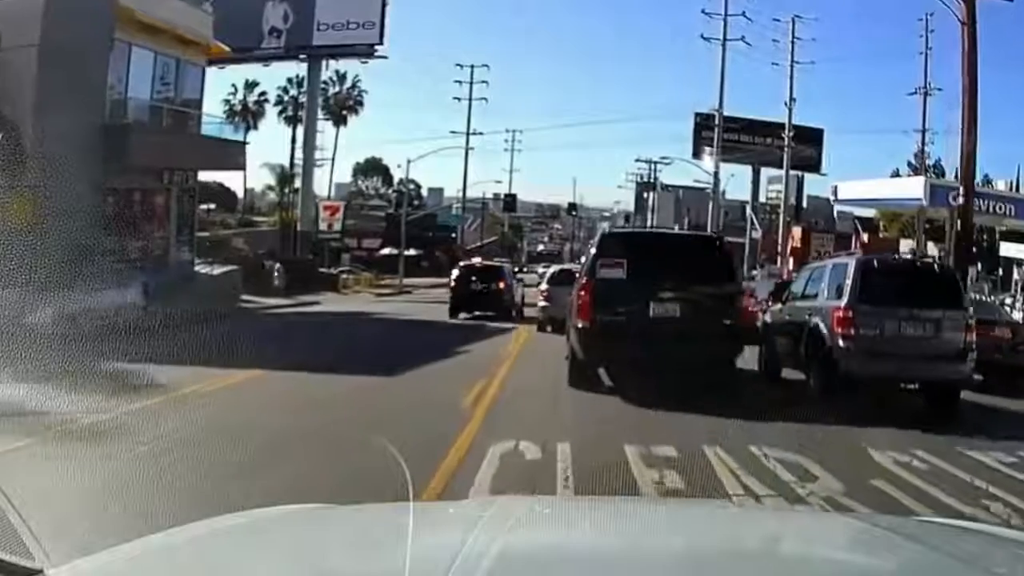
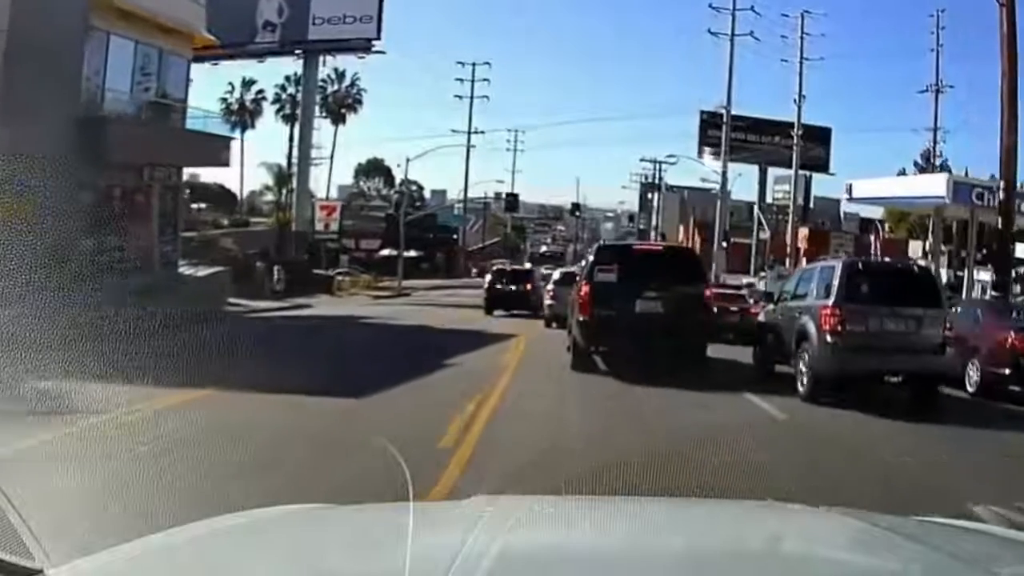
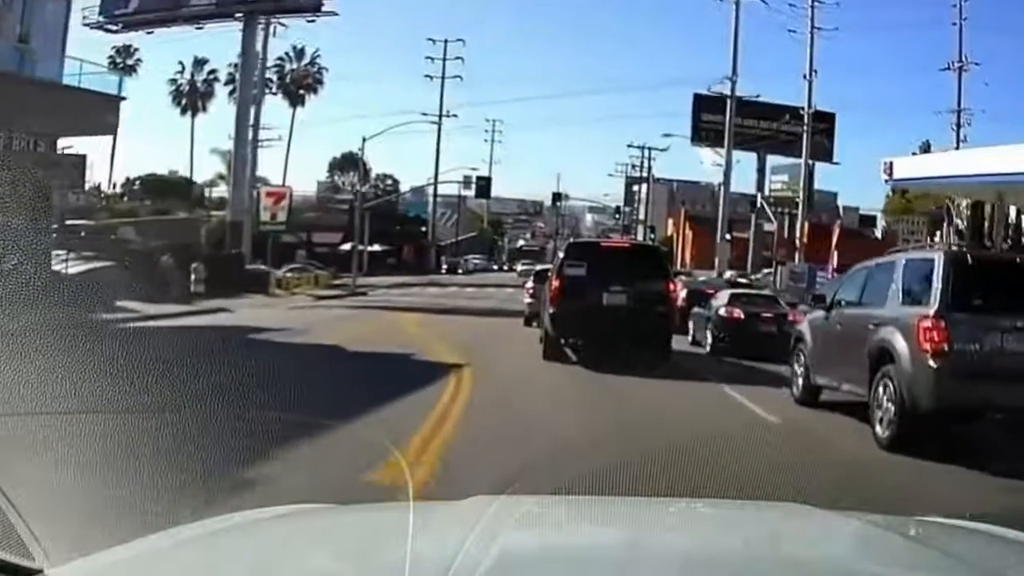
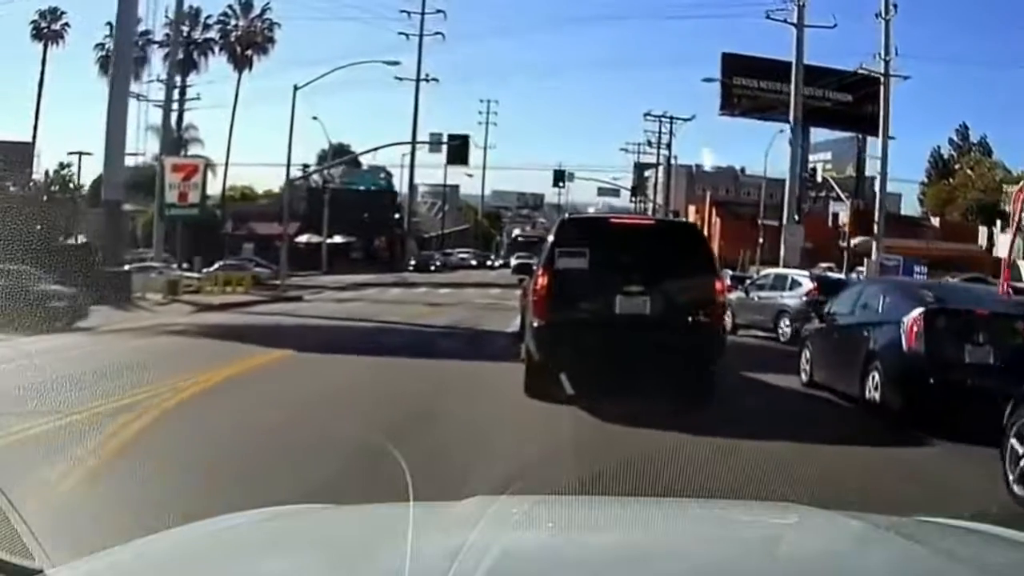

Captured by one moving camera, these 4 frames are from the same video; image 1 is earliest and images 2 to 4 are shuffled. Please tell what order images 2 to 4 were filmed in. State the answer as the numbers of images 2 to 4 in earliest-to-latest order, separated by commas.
2, 3, 4
